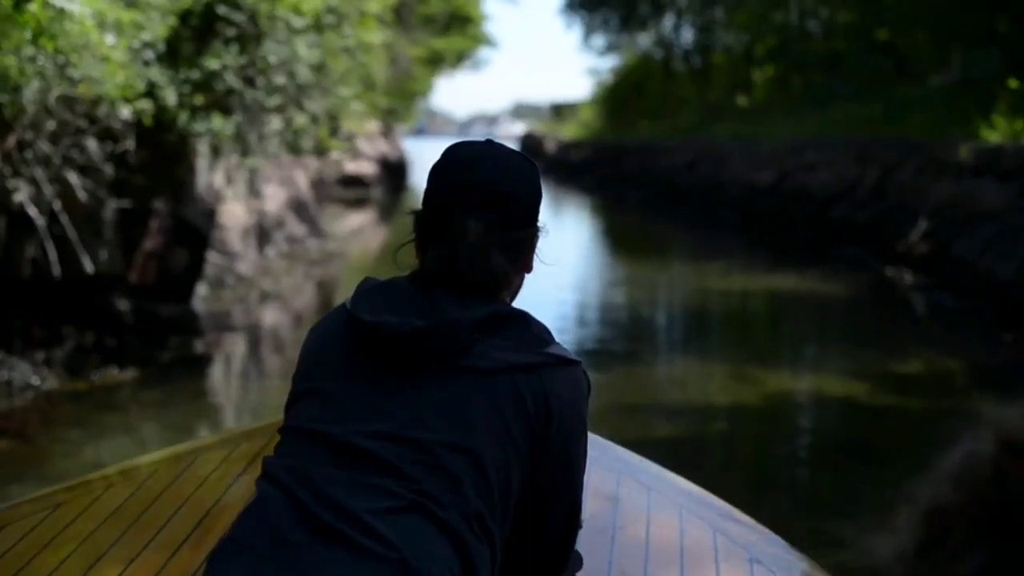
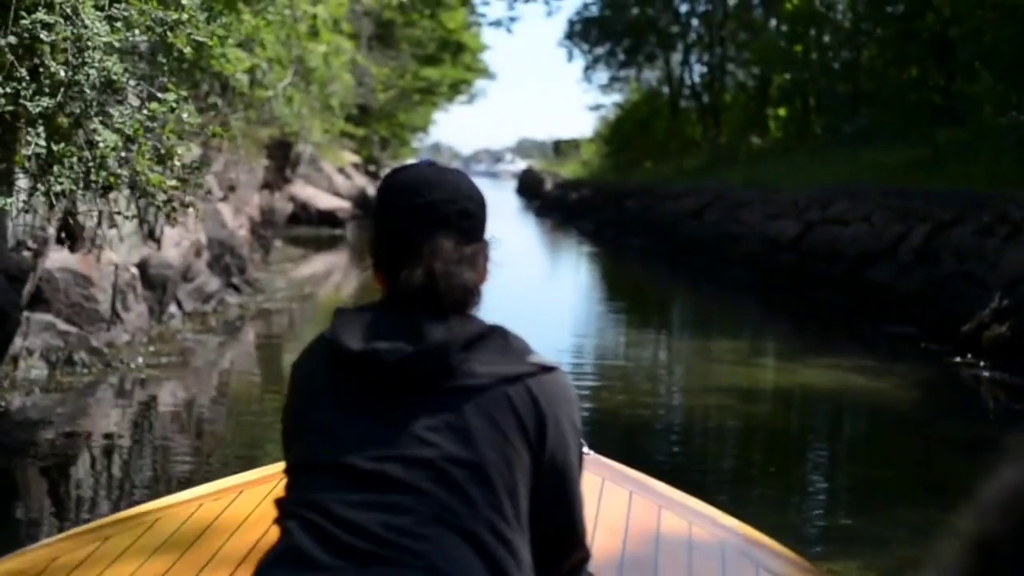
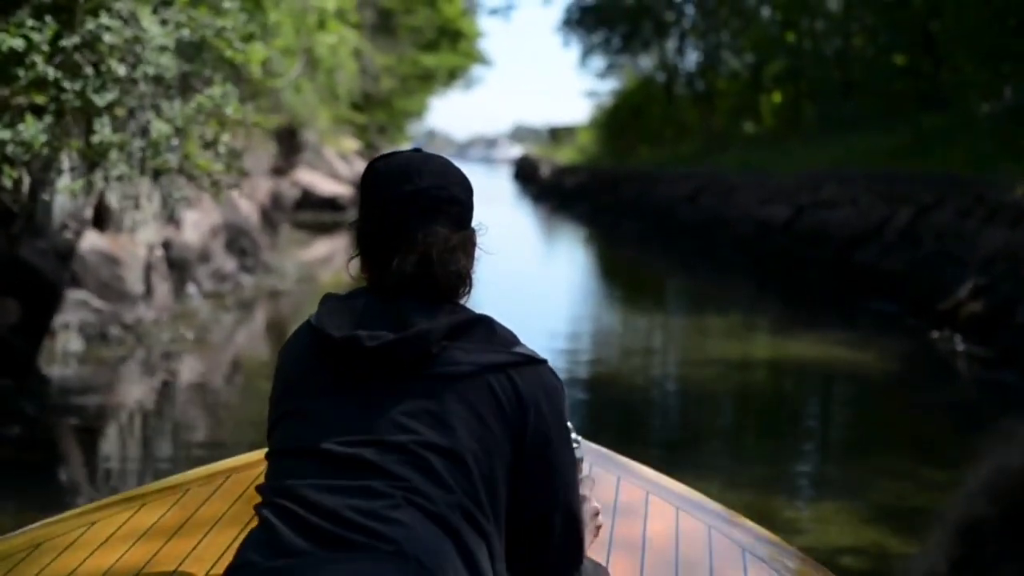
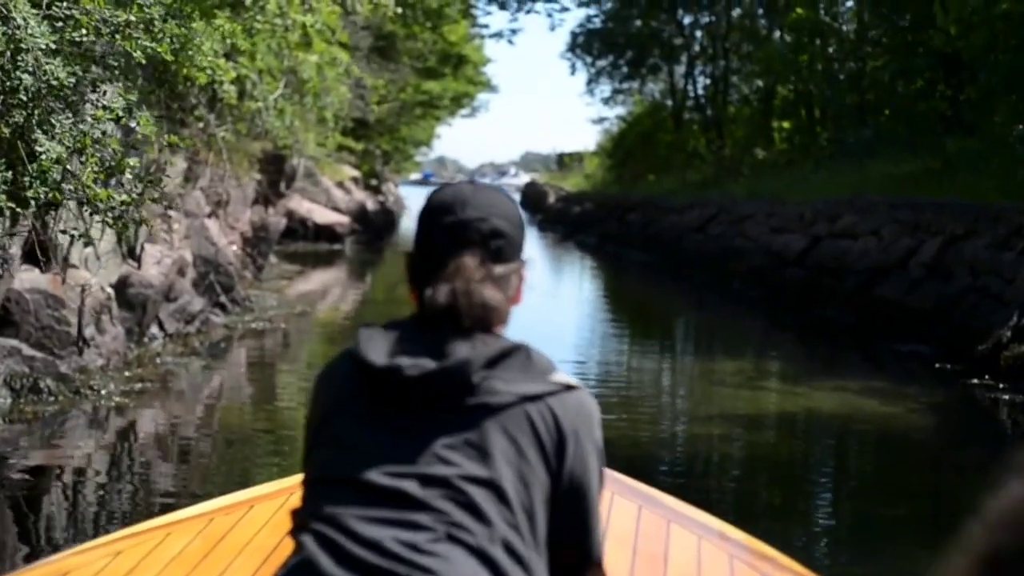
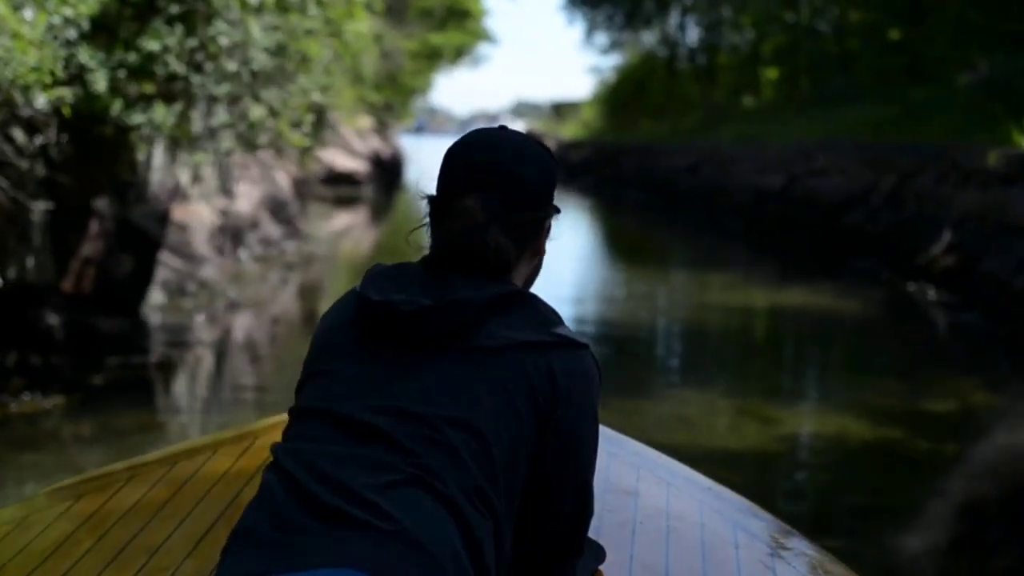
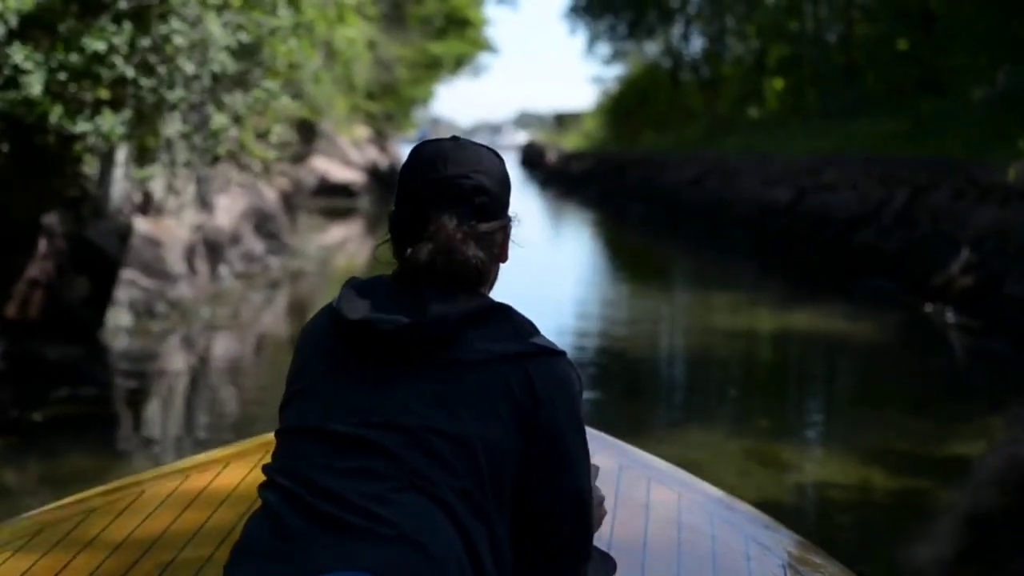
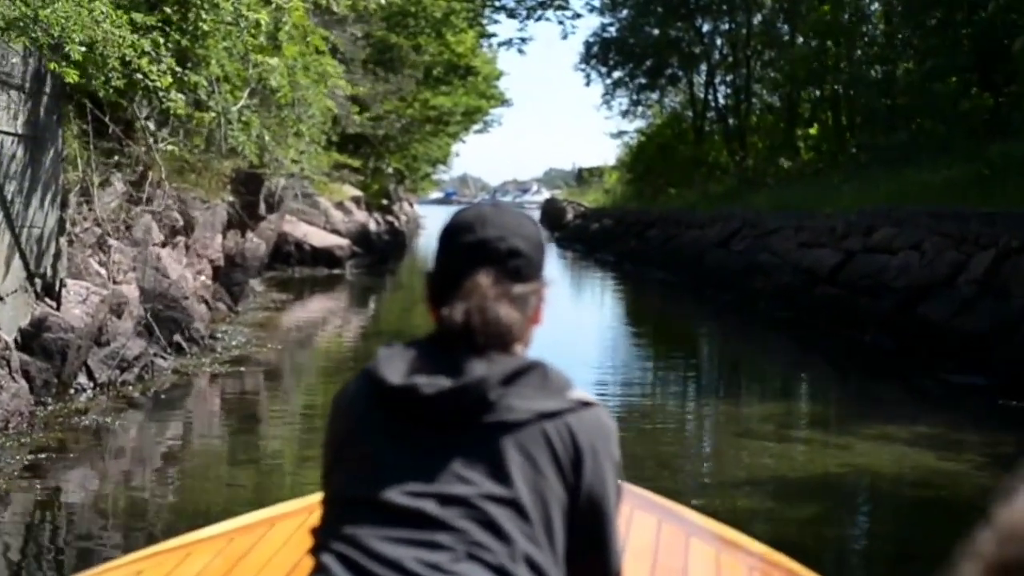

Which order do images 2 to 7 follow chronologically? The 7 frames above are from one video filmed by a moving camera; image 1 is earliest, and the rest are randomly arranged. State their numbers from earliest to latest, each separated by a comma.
5, 6, 3, 2, 4, 7
